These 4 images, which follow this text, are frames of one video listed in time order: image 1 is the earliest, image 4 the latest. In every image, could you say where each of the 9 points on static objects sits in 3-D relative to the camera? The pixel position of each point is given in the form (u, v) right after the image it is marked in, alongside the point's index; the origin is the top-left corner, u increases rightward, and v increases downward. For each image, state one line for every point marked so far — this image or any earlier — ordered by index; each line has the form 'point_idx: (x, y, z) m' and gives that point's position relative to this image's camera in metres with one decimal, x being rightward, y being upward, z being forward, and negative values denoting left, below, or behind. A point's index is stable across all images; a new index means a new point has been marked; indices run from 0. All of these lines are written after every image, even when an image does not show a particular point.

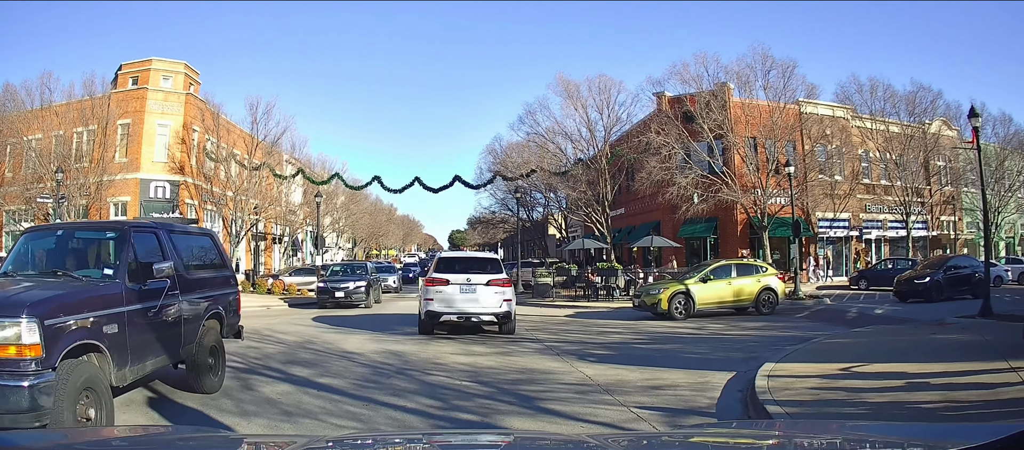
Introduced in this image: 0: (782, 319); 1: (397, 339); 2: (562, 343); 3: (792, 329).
0: (+7.0, -2.4, +16.6) m
1: (-1.9, -1.9, +10.4) m
2: (+0.8, -1.9, +10.2) m
3: (+6.1, -2.3, +14.0) m
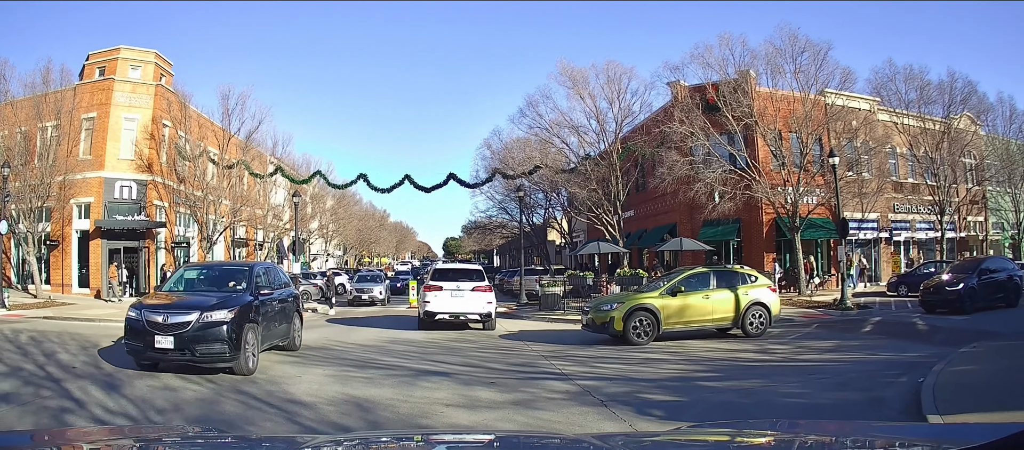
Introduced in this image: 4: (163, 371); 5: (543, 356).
0: (+7.2, -2.4, +13.8) m
1: (-1.7, -1.8, +7.5) m
2: (+1.0, -1.8, +7.3) m
3: (+6.3, -2.2, +11.2) m
4: (-5.1, -2.1, +9.2) m
5: (+0.5, -1.9, +9.3) m
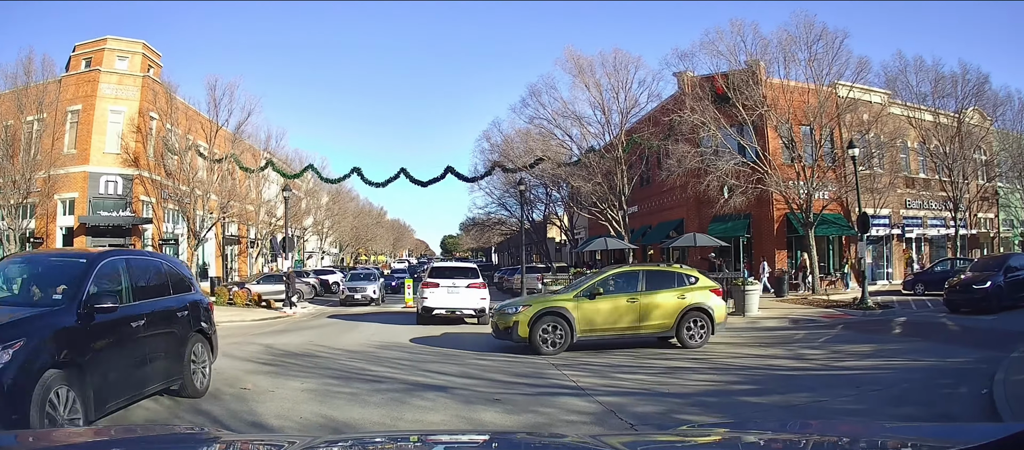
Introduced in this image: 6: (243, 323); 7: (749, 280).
0: (+7.3, -2.2, +12.7) m
1: (-1.6, -1.7, +6.4) m
2: (+1.1, -1.7, +6.2) m
3: (+6.4, -2.1, +10.1) m
4: (-5.0, -2.0, +8.2) m
5: (+0.5, -1.8, +8.3) m
6: (-7.5, -2.7, +18.0) m
7: (+6.0, -1.4, +16.3) m
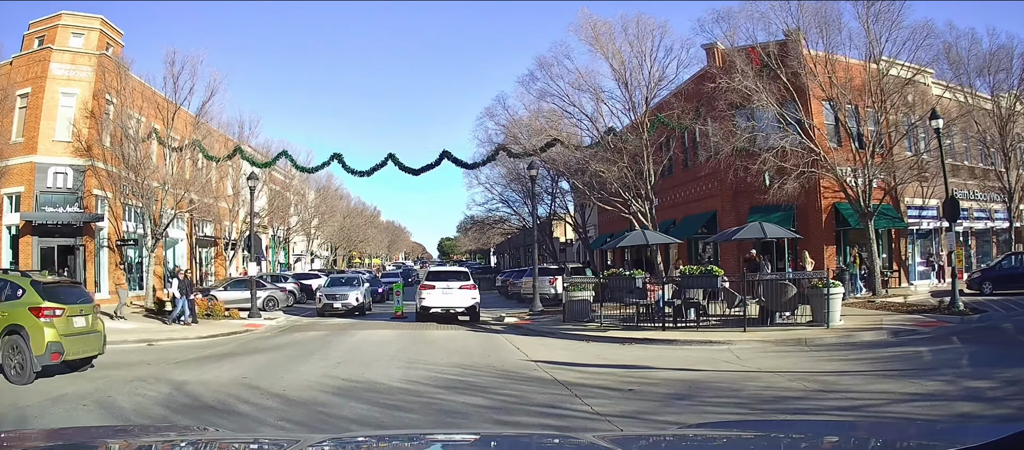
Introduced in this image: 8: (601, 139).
0: (+7.6, -2.0, +9.3) m
1: (-1.2, -1.4, +2.9) m
2: (+1.5, -1.4, +2.7) m
3: (+6.7, -1.8, +6.6) m
4: (-4.7, -1.8, +4.6) m
5: (+0.9, -1.5, +4.8) m
6: (-7.2, -2.5, +14.4) m
7: (+6.3, -1.1, +12.8) m
8: (+2.8, +2.7, +20.1) m
